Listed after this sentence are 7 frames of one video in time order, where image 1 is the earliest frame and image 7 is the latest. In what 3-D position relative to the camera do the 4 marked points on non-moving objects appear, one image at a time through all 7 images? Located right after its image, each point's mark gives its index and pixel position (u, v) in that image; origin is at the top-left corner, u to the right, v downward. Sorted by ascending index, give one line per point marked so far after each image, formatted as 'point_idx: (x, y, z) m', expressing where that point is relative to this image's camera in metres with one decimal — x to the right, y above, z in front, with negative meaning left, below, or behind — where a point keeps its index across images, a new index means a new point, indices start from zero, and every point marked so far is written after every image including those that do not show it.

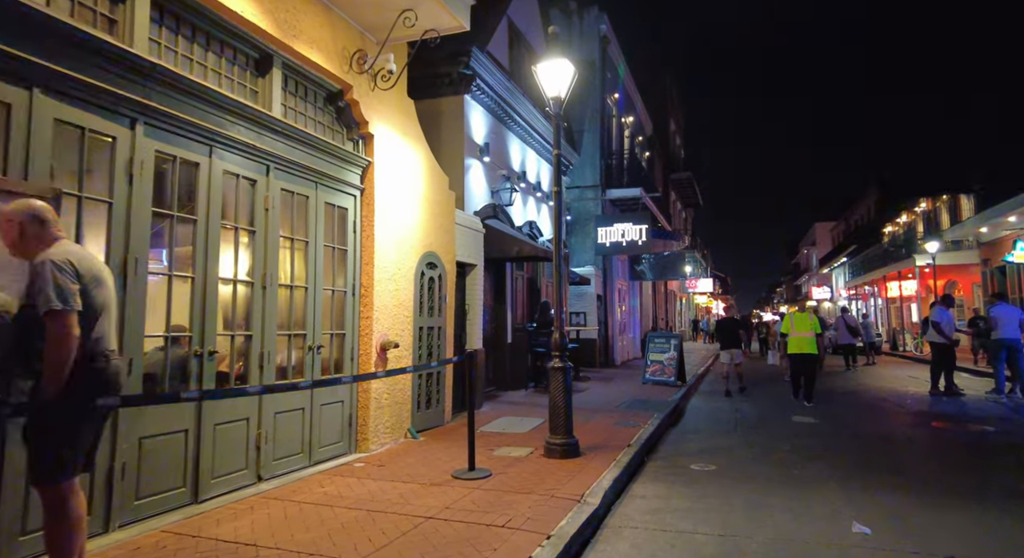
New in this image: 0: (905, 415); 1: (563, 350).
0: (+6.7, -2.3, +10.0) m
1: (+0.6, -0.9, +7.1) m
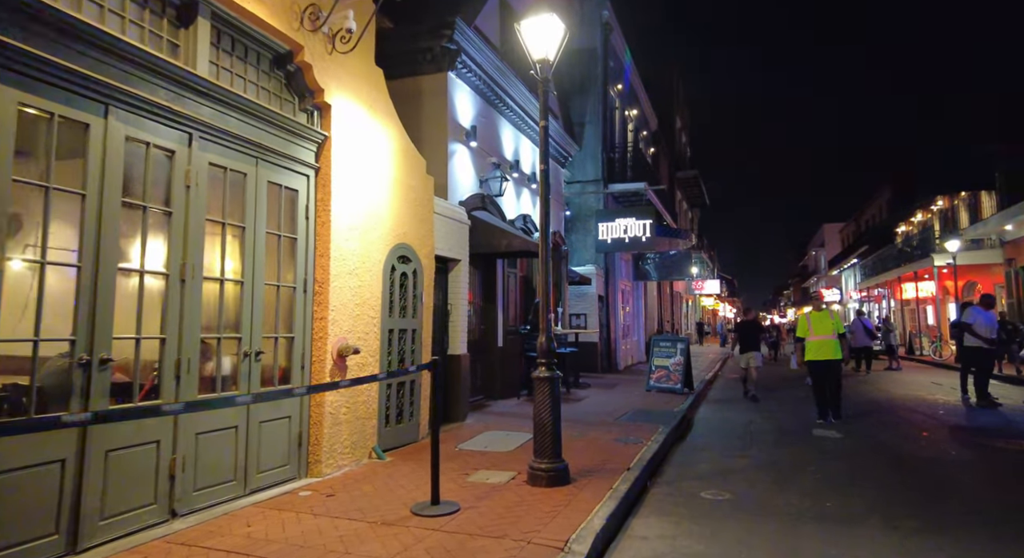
0: (+6.5, -2.3, +8.9) m
1: (+0.4, -0.8, +6.0) m
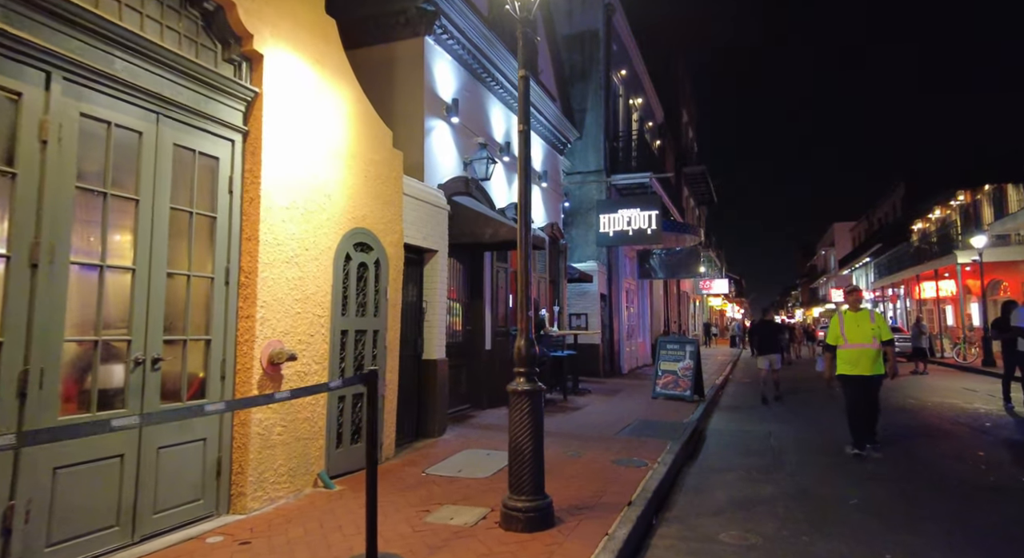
0: (+6.3, -2.2, +7.6) m
1: (+0.2, -0.7, +4.8) m
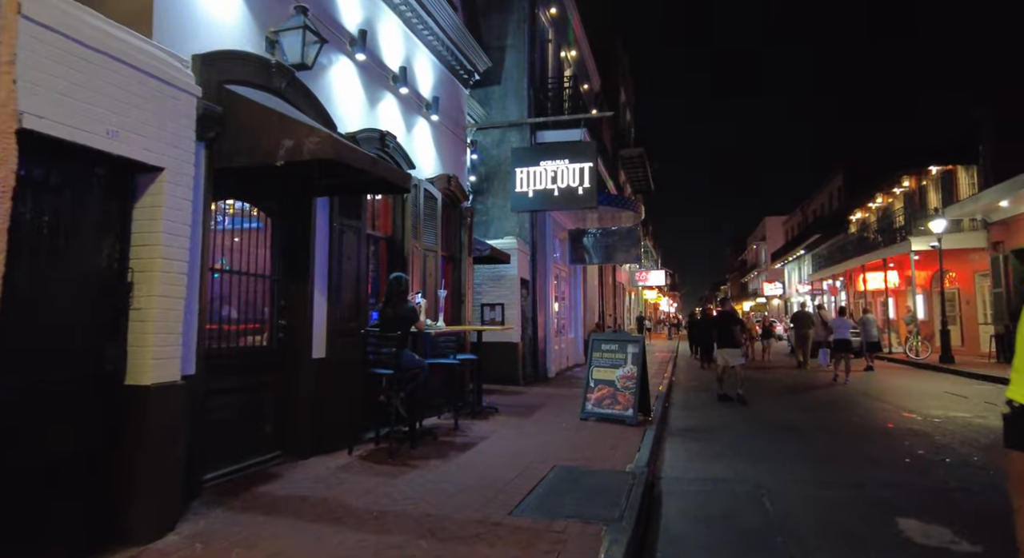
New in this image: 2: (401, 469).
0: (+4.9, -1.9, +4.5) m
1: (-0.9, -0.4, +1.0) m
2: (-1.1, -1.9, +5.9) m
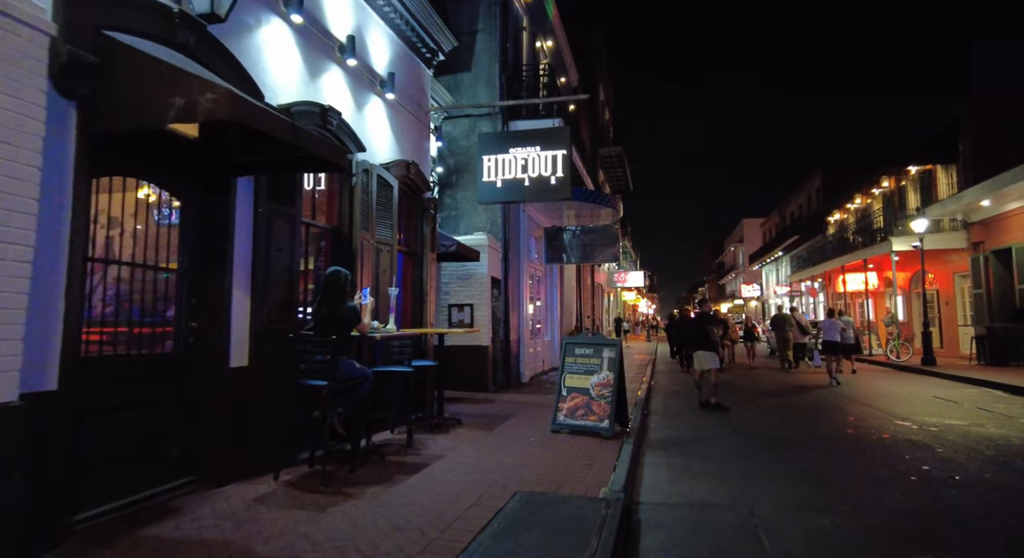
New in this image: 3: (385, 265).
0: (+4.6, -1.8, +3.7) m
1: (-1.1, -0.3, 0.0) m
2: (-1.5, -1.9, +5.0) m
3: (-1.8, +0.2, +8.1) m
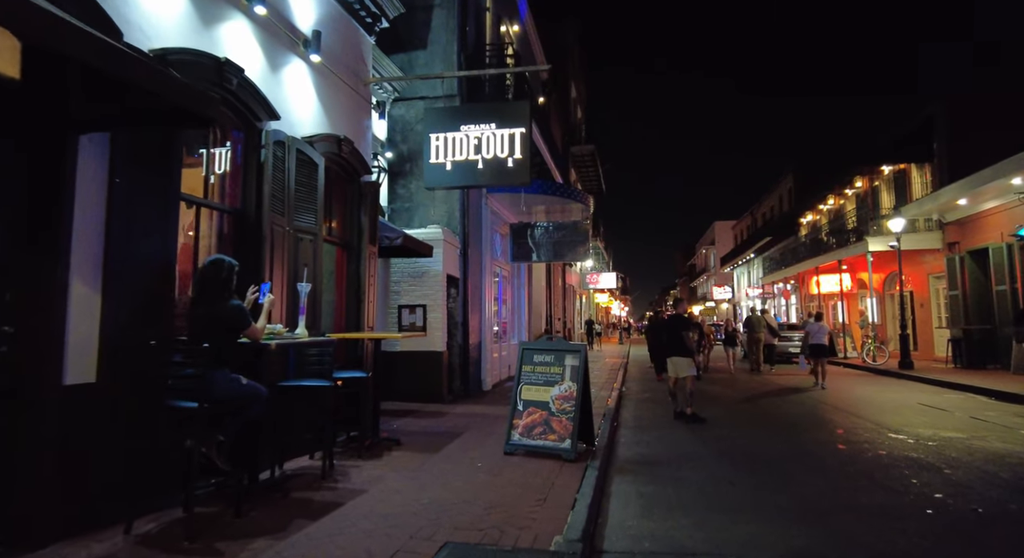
0: (+4.1, -1.8, +2.7) m
1: (-1.4, -0.2, -1.2) m
2: (-2.0, -1.8, +3.7) m
3: (-2.4, +0.3, +6.9) m
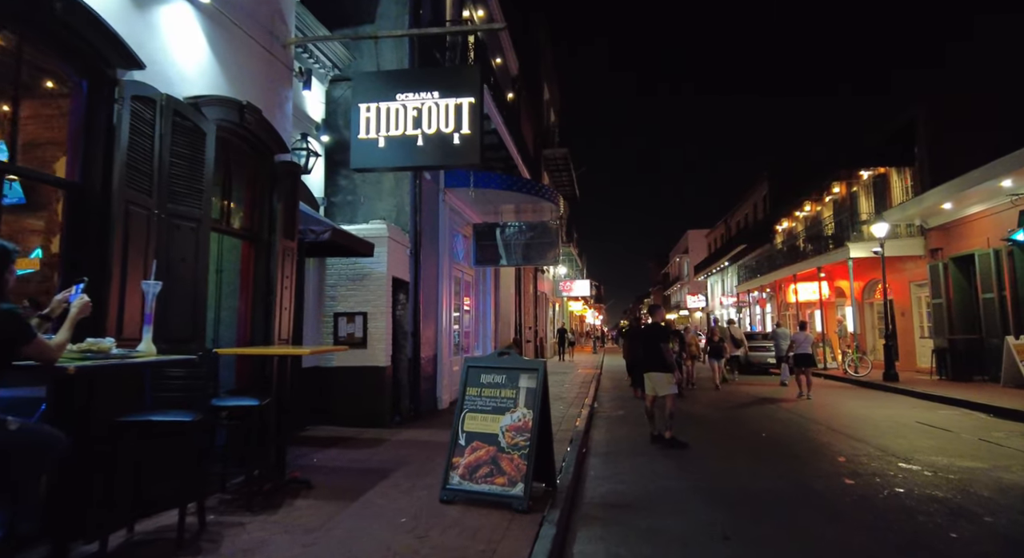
0: (+3.7, -1.7, +1.5) m
1: (-1.6, -0.1, -2.7) m
2: (-2.4, -1.8, +2.2) m
3: (-3.0, +0.3, +5.3) m
